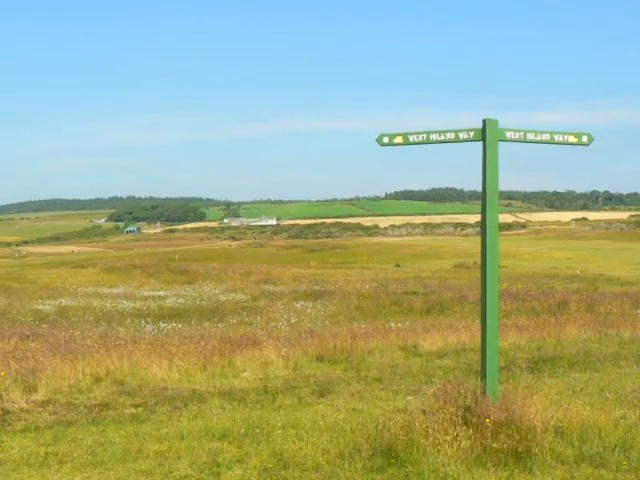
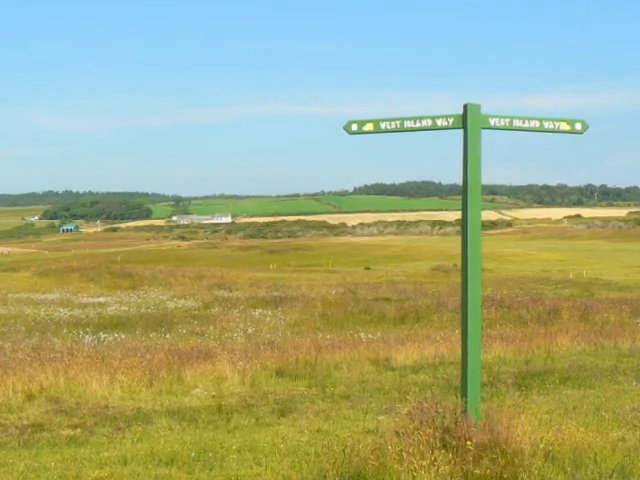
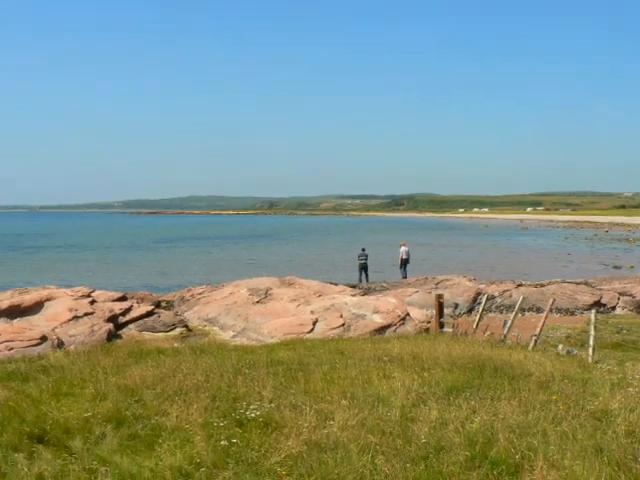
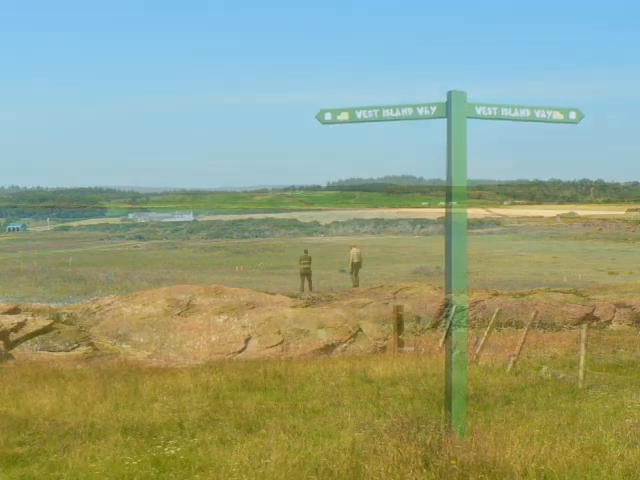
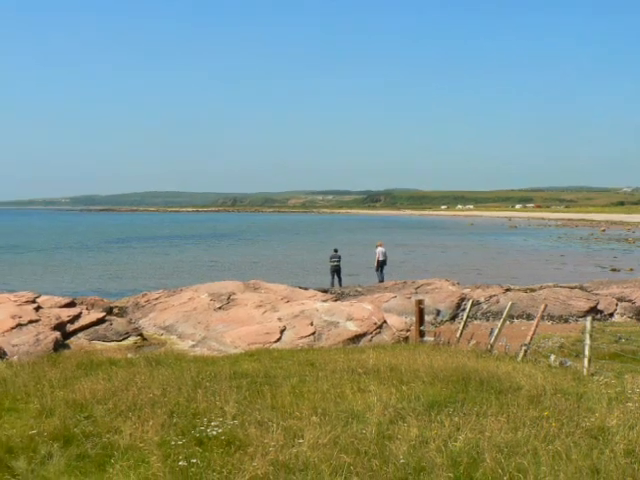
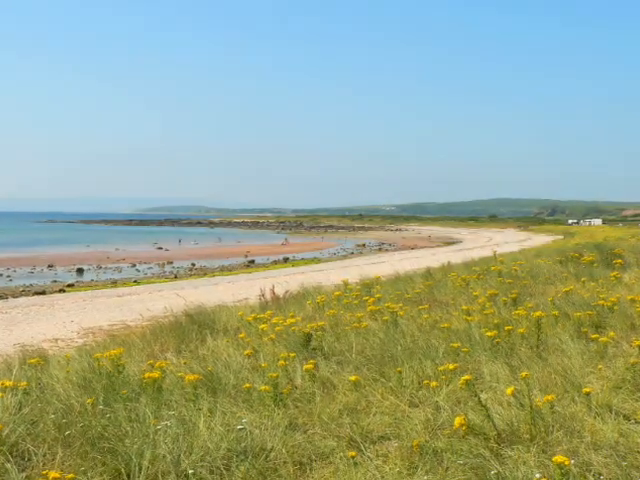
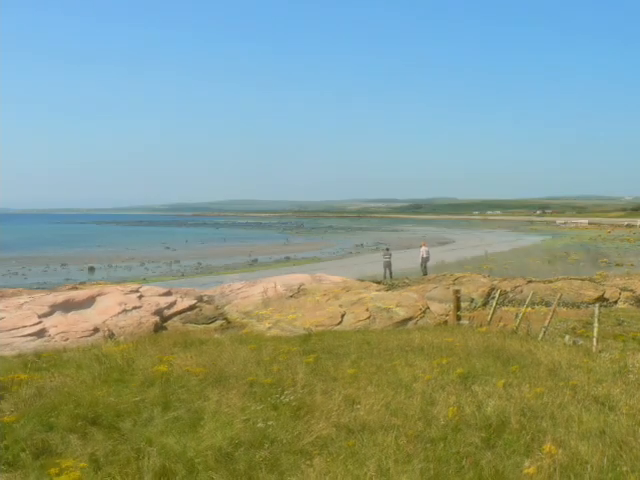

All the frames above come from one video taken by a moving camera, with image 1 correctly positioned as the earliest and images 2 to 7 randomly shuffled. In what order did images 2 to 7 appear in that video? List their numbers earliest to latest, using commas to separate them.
2, 4, 5, 3, 7, 6
